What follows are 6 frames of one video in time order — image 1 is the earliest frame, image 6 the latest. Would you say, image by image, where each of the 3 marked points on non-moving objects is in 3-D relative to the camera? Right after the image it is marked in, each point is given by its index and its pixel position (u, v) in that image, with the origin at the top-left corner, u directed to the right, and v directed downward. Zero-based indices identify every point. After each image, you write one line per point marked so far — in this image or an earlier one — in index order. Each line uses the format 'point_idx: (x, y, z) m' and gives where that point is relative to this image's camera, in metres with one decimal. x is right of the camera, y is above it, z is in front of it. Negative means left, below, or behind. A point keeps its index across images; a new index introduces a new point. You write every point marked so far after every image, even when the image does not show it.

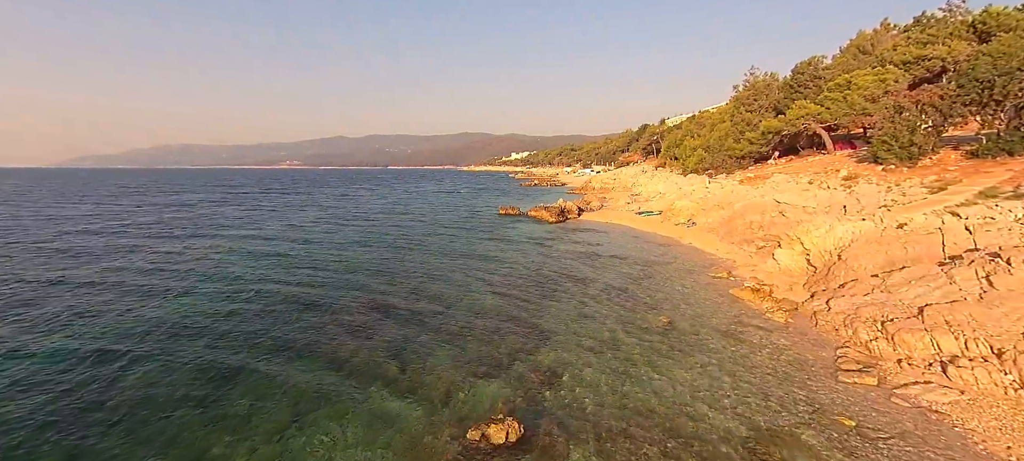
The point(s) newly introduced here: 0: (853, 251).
0: (+13.6, -0.9, +17.1) m
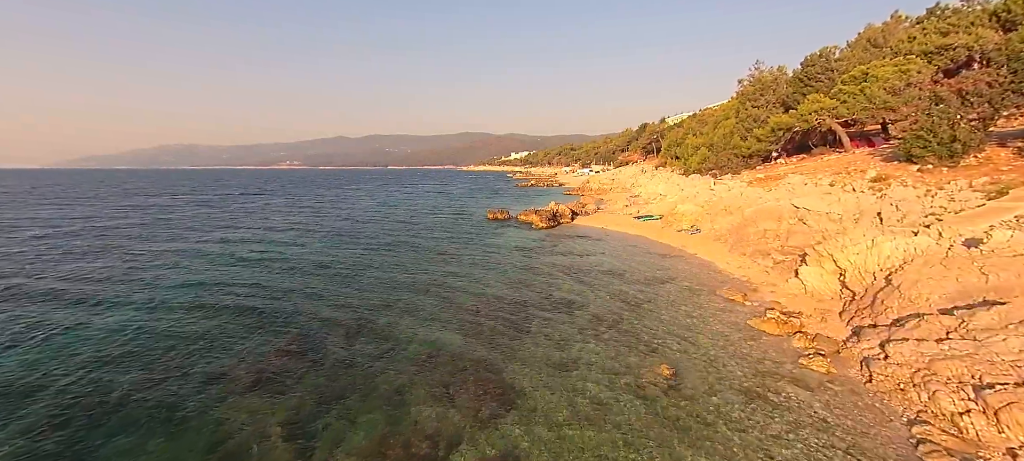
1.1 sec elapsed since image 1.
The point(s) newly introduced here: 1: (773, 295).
0: (+12.4, -1.4, +13.3) m
1: (+11.2, -2.8, +18.4) m
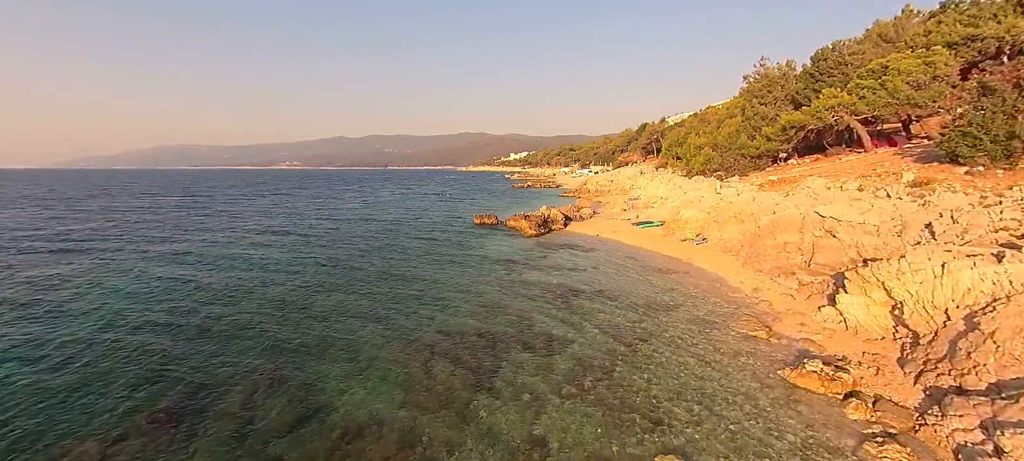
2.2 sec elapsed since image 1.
0: (+11.2, -2.1, +9.7) m
1: (+10.1, -3.4, +14.7) m
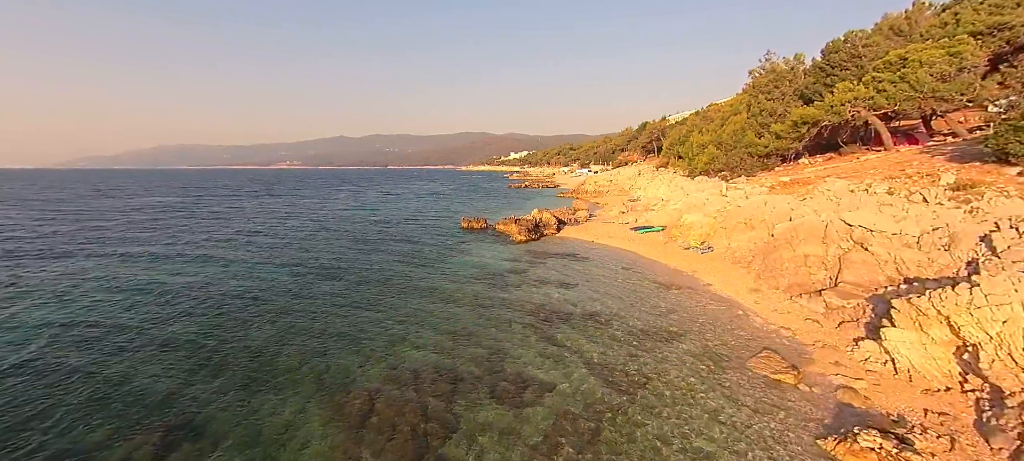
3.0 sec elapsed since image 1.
0: (+10.2, -2.5, +6.7) m
1: (+9.1, -3.9, +11.8) m
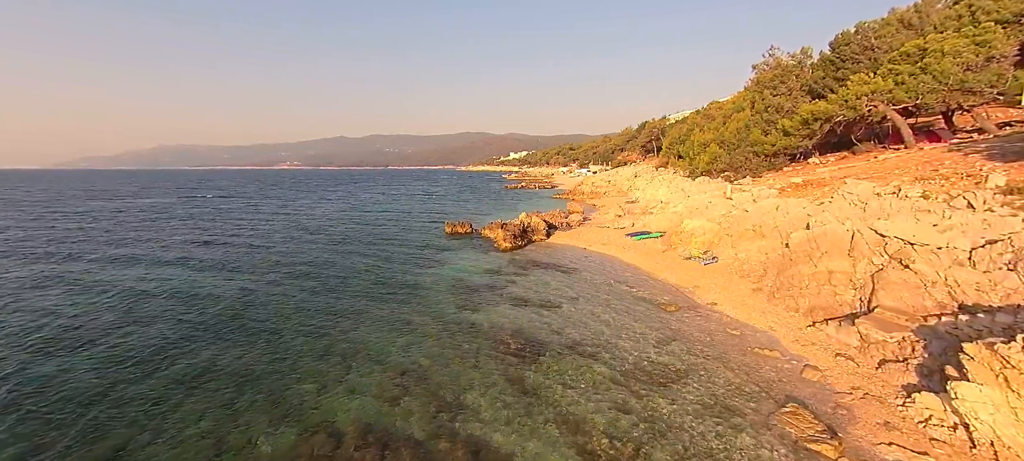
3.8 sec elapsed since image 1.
0: (+9.1, -3.0, +3.8) m
1: (+7.9, -4.3, +8.8) m
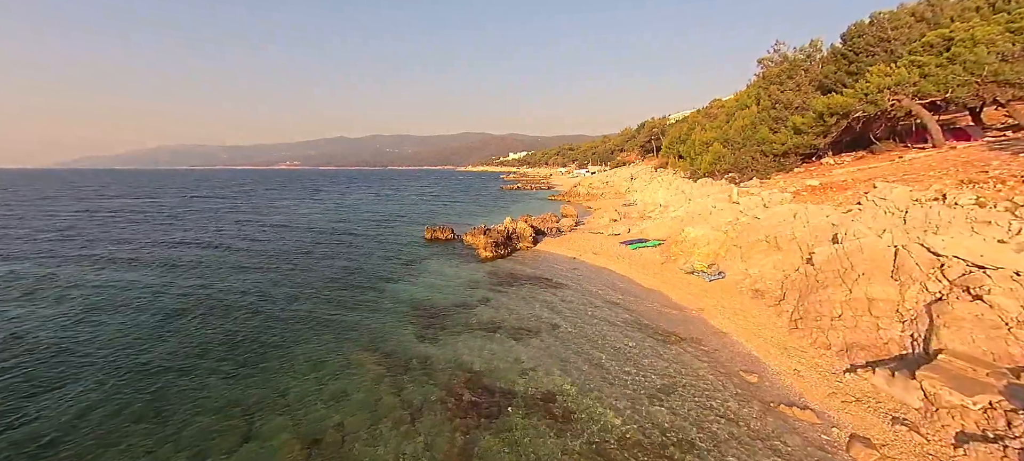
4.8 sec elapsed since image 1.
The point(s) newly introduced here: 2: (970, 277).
0: (+7.9, -3.4, +0.6) m
1: (+6.7, -4.8, +5.6) m
2: (+11.9, -1.2, +11.1) m
